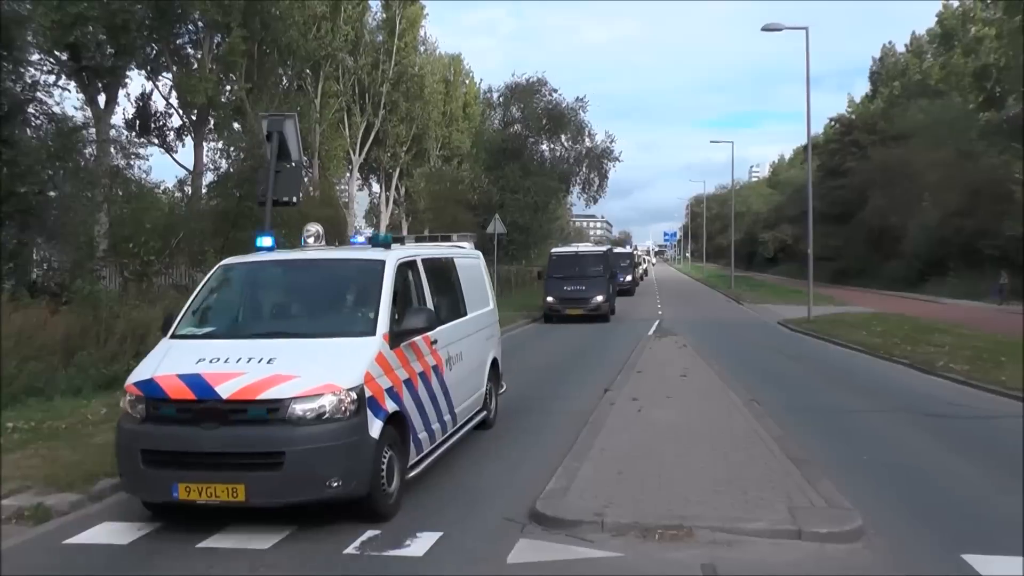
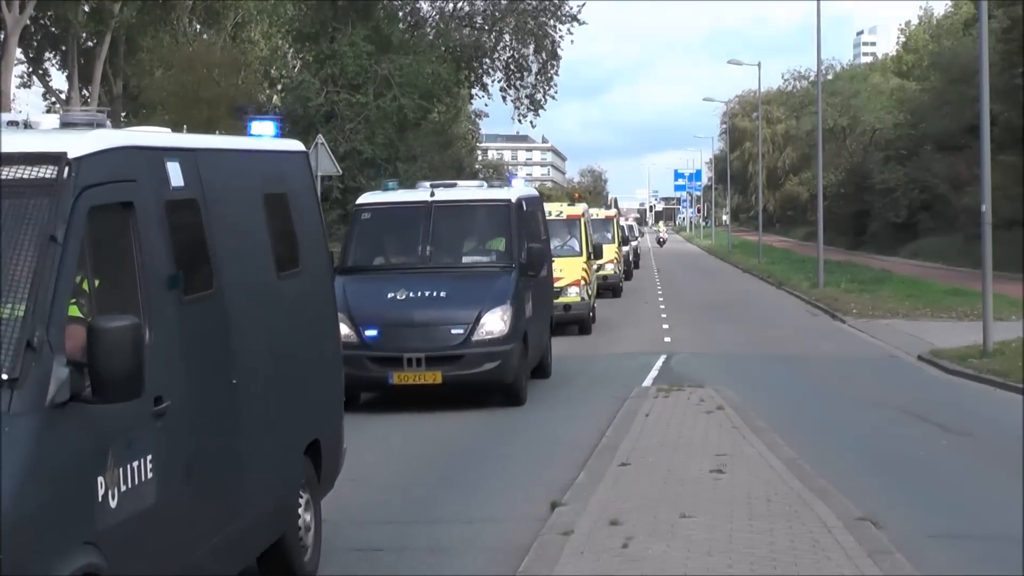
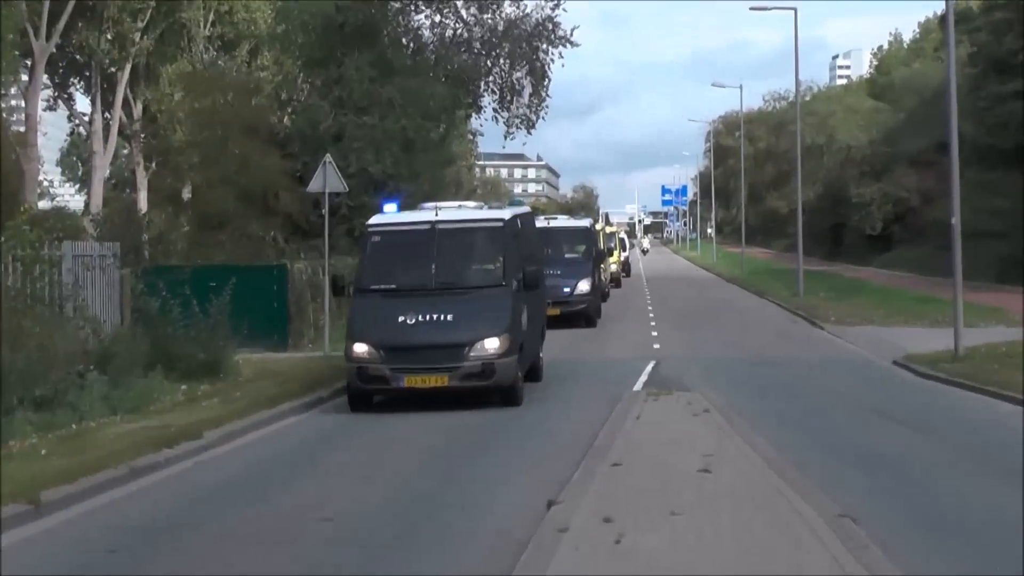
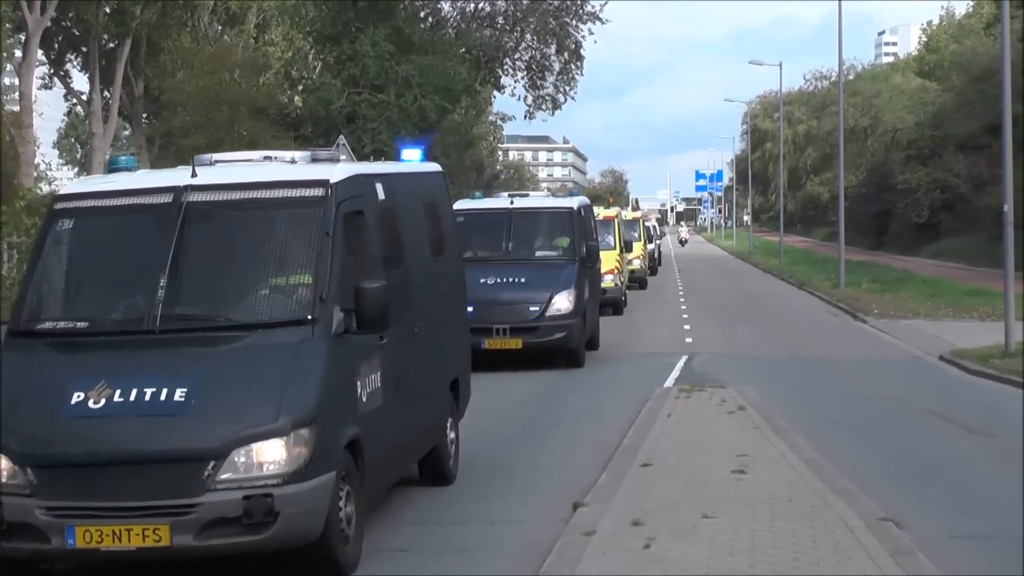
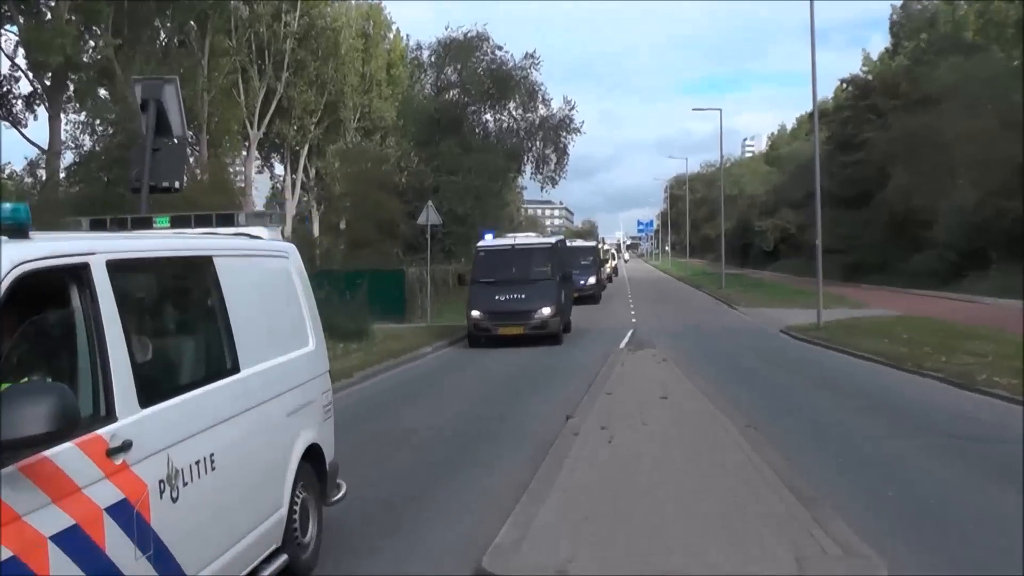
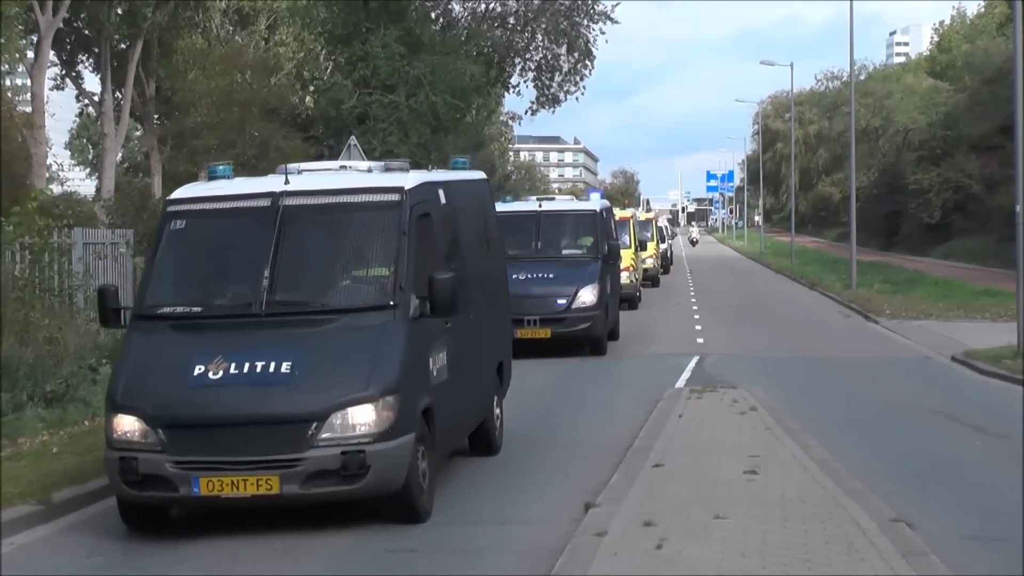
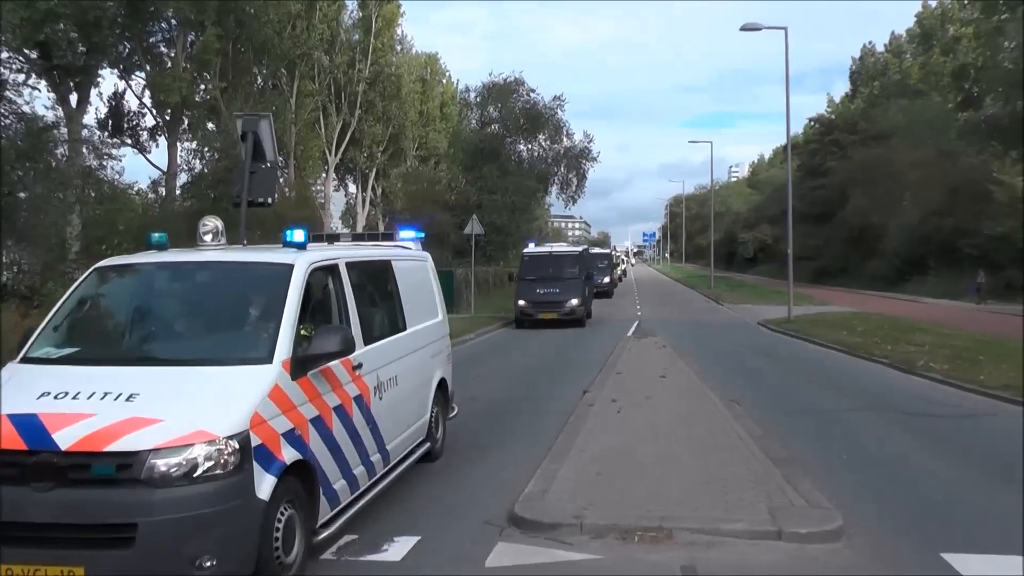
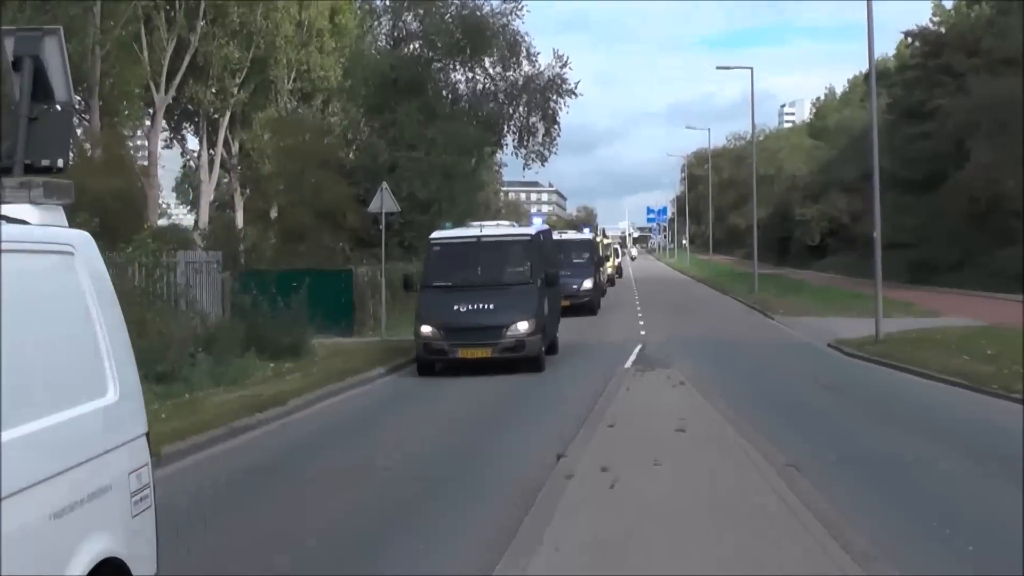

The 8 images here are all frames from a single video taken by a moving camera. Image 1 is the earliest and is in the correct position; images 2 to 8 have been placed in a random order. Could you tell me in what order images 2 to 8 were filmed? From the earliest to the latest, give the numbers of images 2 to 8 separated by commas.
7, 5, 8, 3, 6, 4, 2
